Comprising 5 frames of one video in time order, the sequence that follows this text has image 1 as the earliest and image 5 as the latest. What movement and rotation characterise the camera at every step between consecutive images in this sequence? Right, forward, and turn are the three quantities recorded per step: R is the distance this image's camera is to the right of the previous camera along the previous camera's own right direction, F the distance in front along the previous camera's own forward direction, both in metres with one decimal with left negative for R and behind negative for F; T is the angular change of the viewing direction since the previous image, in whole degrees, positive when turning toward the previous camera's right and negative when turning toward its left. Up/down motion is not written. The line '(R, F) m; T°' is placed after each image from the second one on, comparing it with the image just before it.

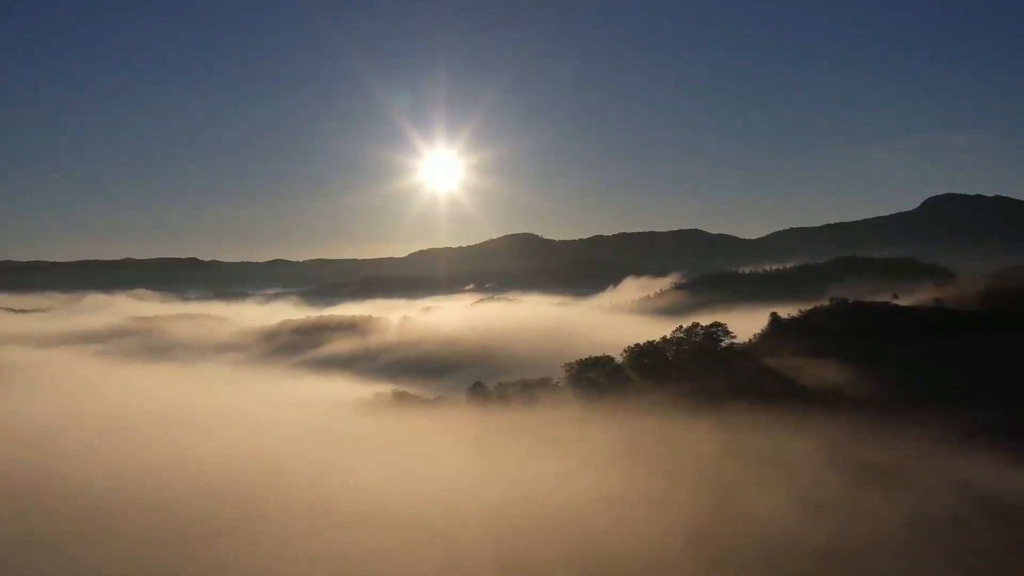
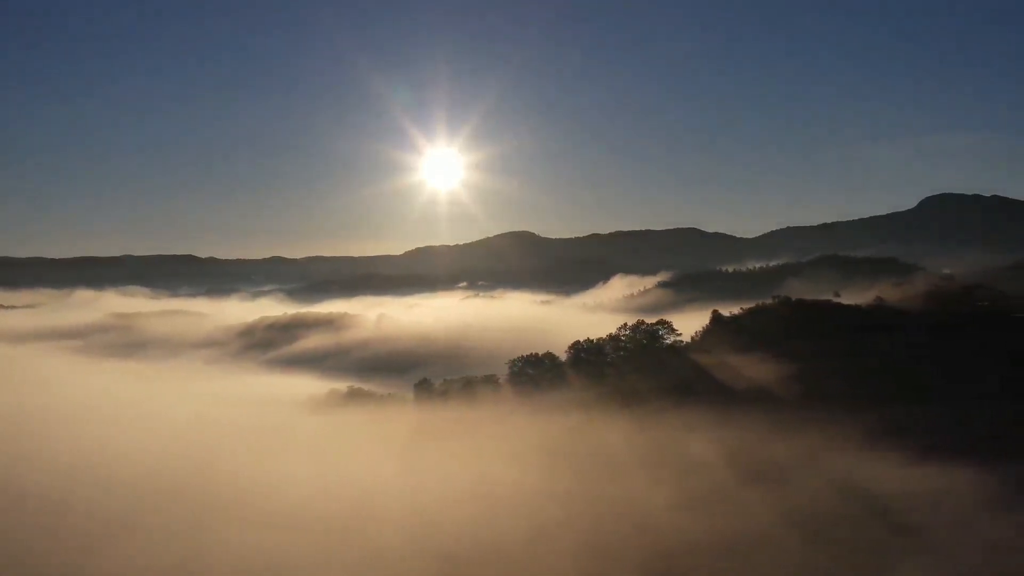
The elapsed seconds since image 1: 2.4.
(+7.2, +0.3) m; 0°
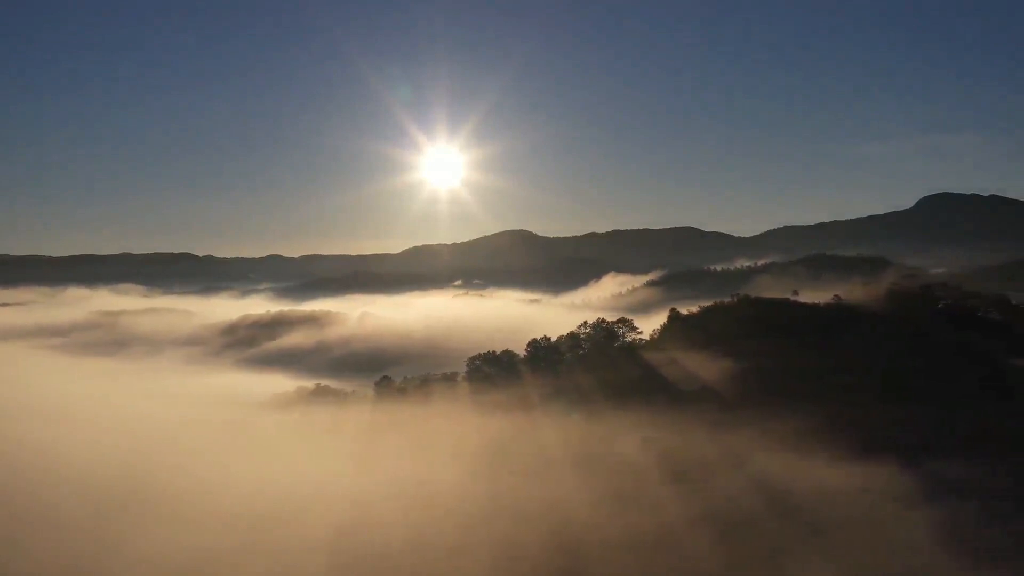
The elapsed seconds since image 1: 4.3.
(+5.2, +0.3) m; 0°
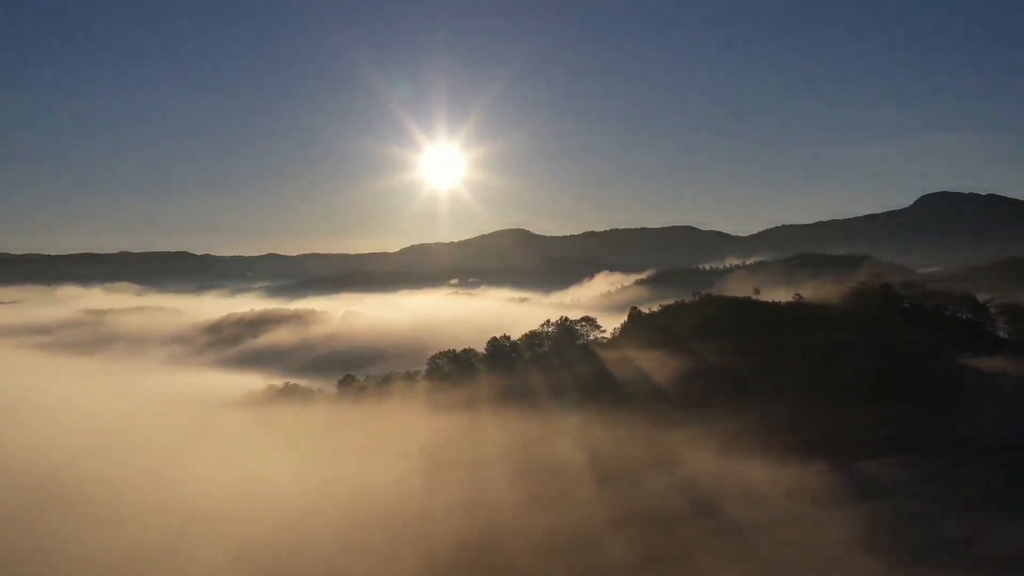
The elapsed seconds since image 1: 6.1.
(+4.9, +0.4) m; 0°
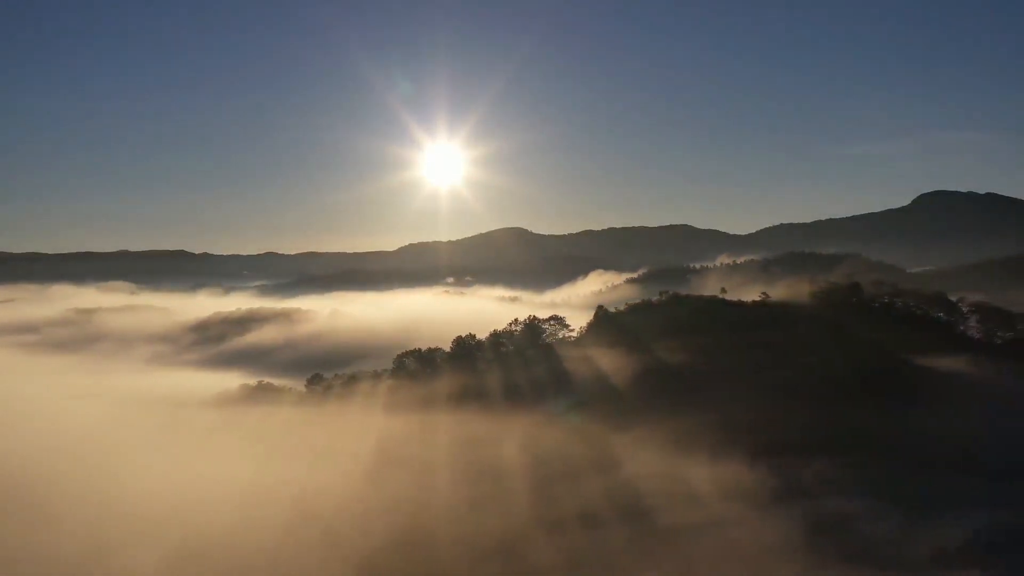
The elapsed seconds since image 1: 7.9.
(+4.1, +0.4) m; 0°
